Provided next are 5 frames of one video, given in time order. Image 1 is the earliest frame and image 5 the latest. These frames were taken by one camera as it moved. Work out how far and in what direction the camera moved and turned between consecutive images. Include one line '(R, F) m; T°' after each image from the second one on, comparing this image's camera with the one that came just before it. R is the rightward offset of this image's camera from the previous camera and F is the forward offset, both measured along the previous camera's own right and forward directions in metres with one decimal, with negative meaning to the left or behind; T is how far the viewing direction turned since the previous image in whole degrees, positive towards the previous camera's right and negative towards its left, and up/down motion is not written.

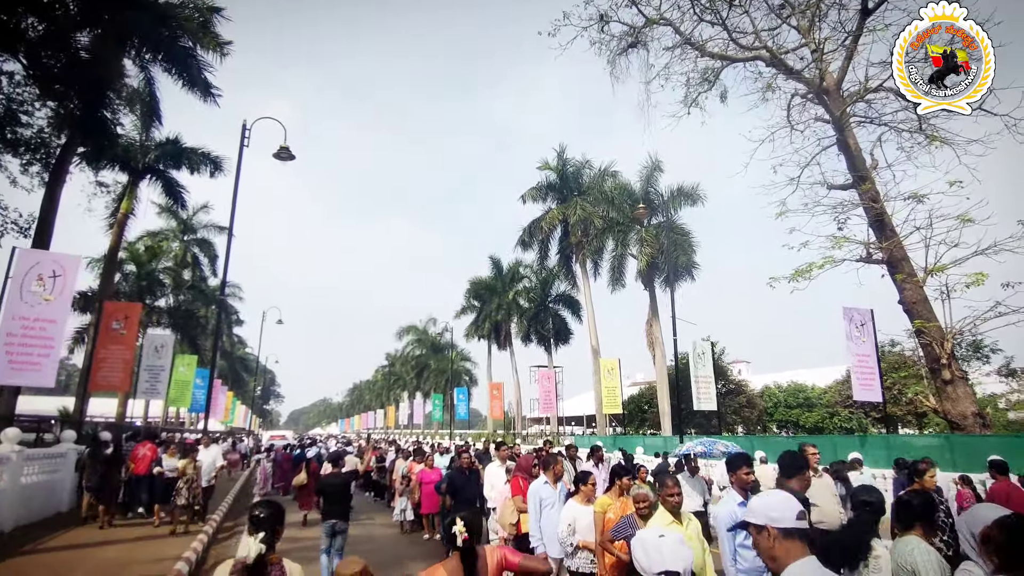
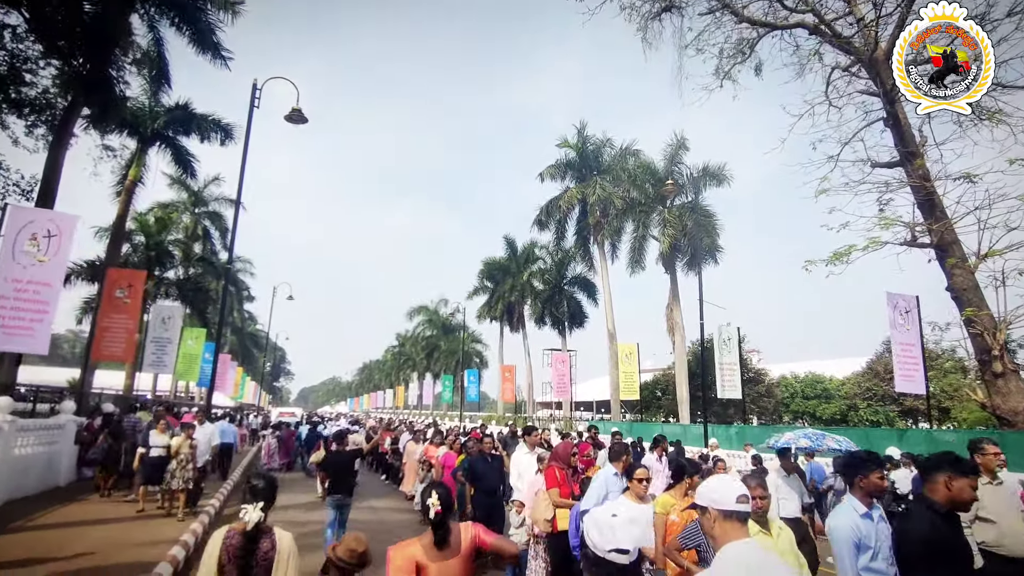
(-0.2, +0.8) m; -1°
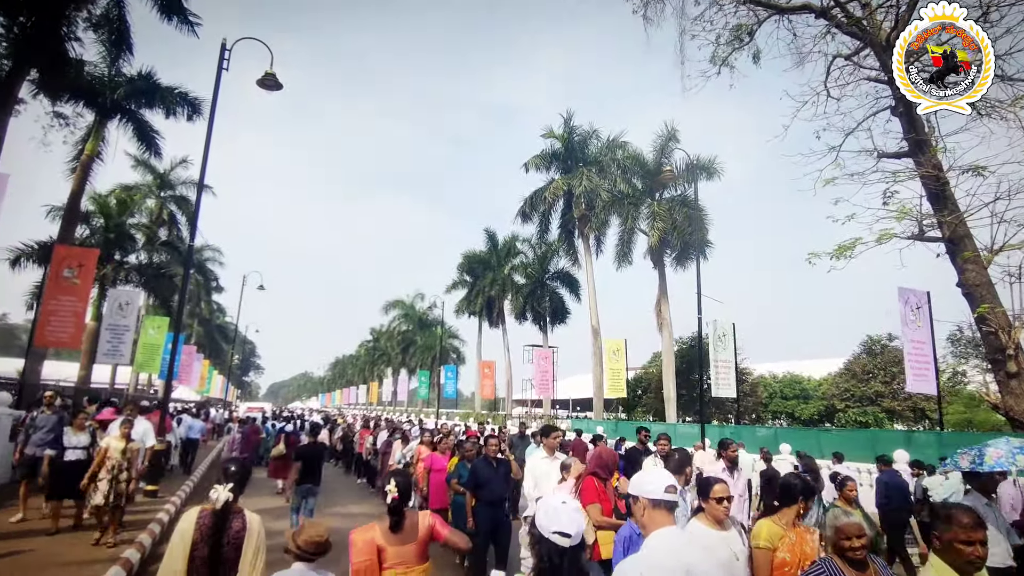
(-0.3, +1.0) m; +2°
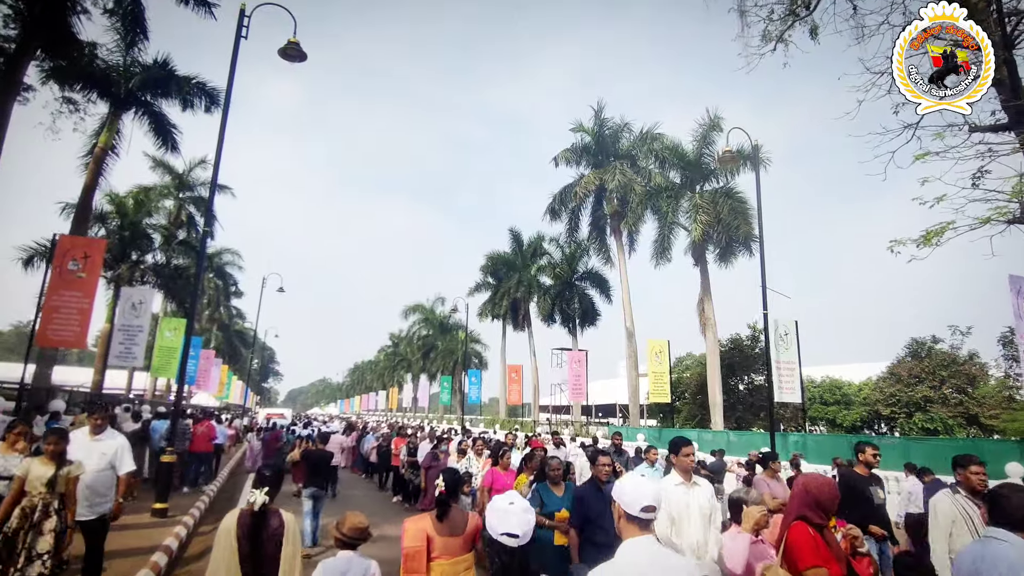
(-0.6, +1.4) m; -1°
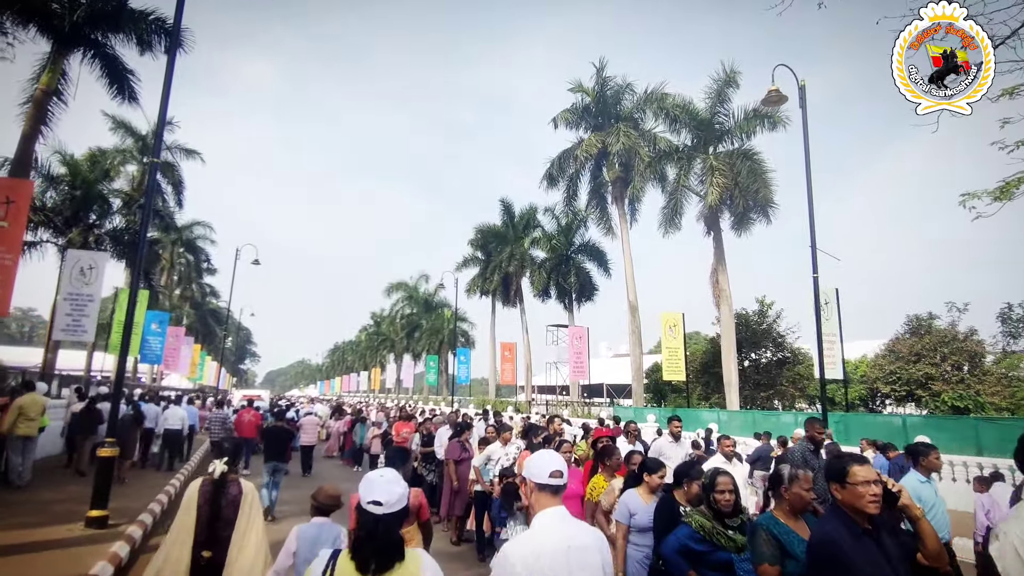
(-0.7, +1.9) m; +2°
